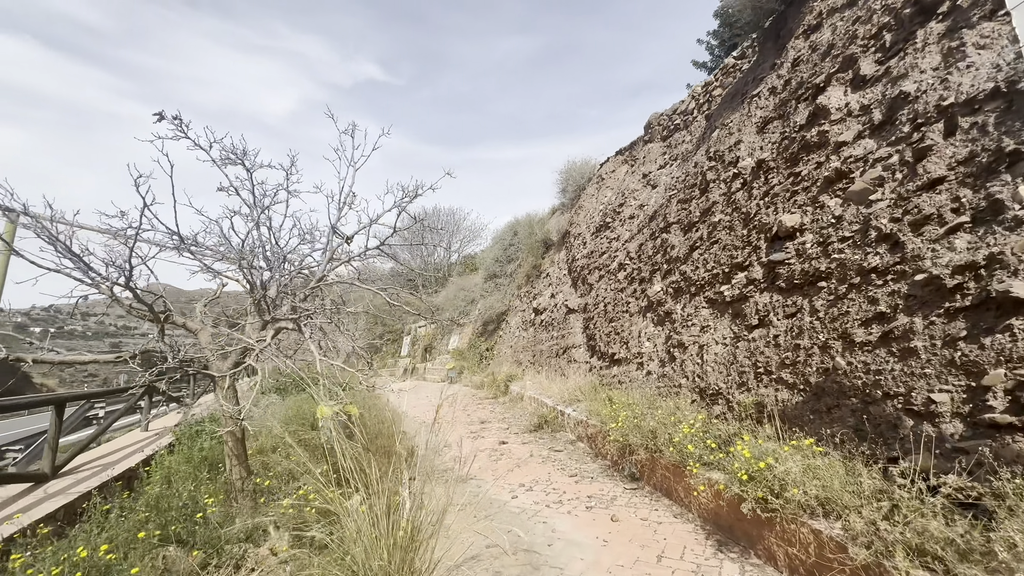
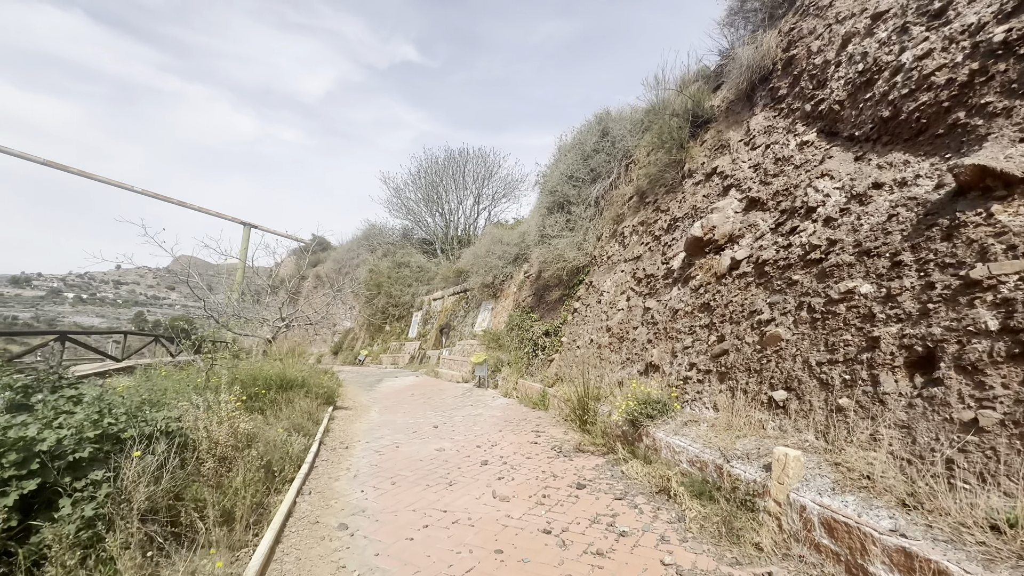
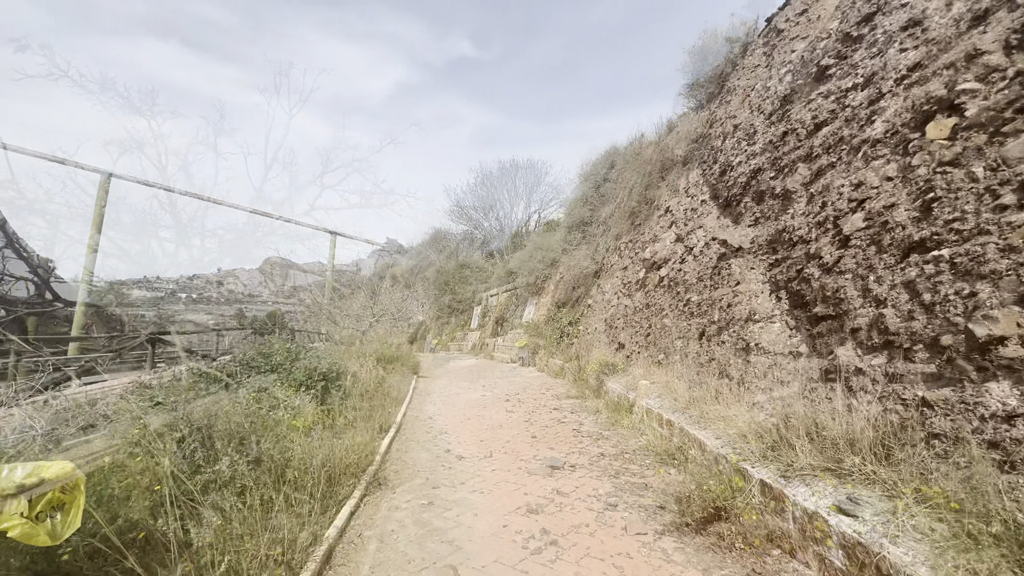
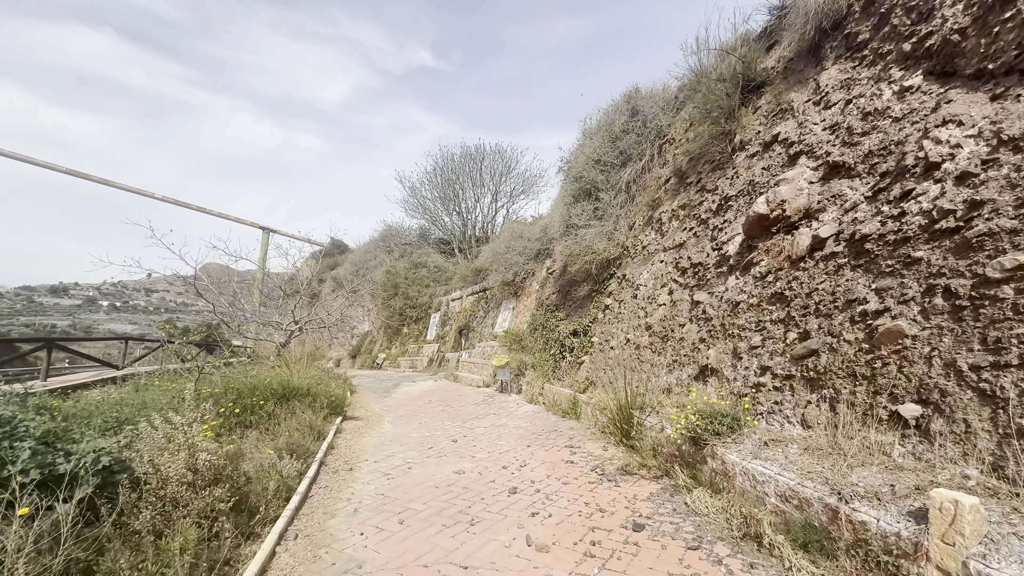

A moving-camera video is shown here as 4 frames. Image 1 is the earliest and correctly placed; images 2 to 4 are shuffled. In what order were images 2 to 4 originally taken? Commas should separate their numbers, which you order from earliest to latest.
3, 2, 4
